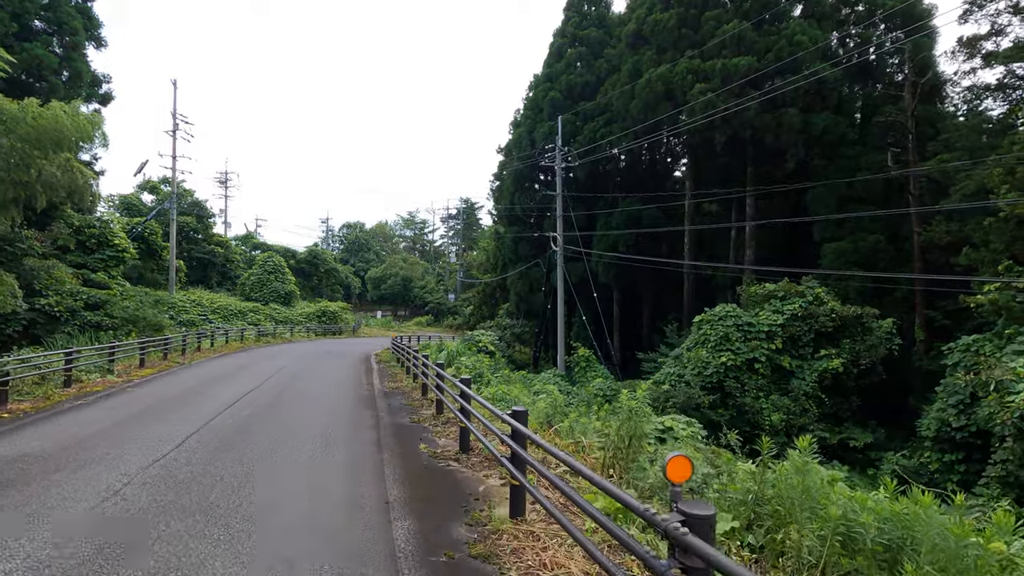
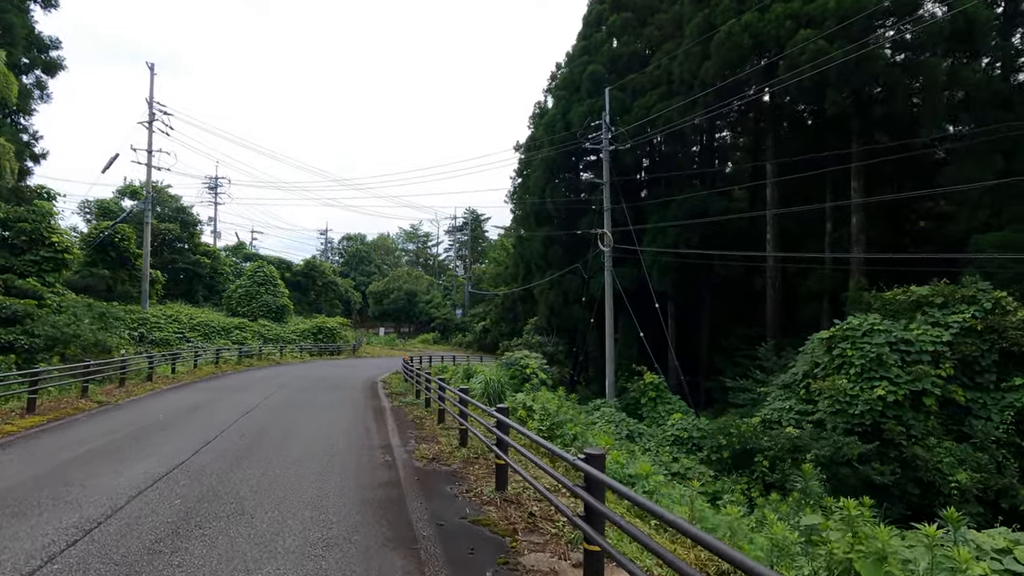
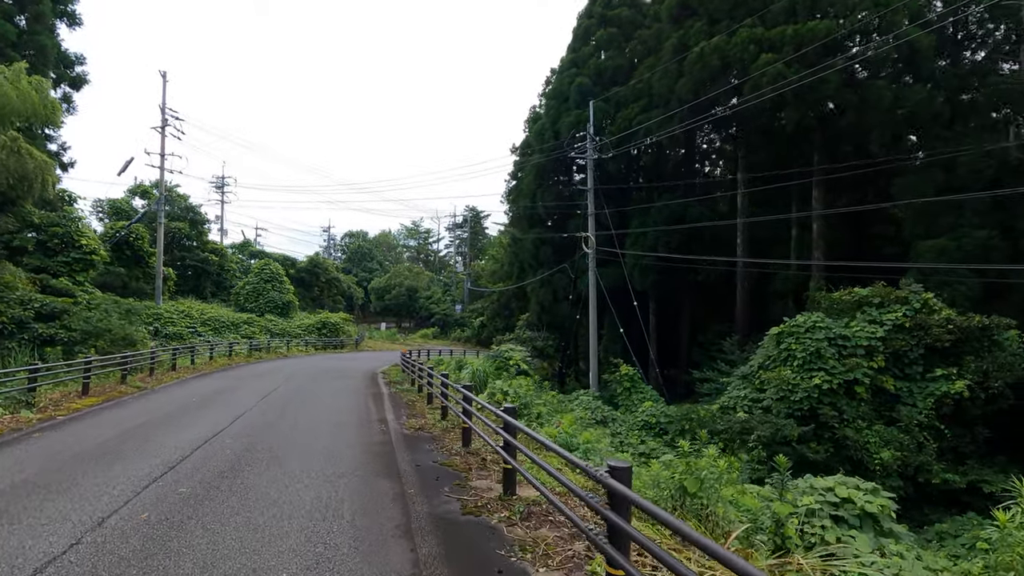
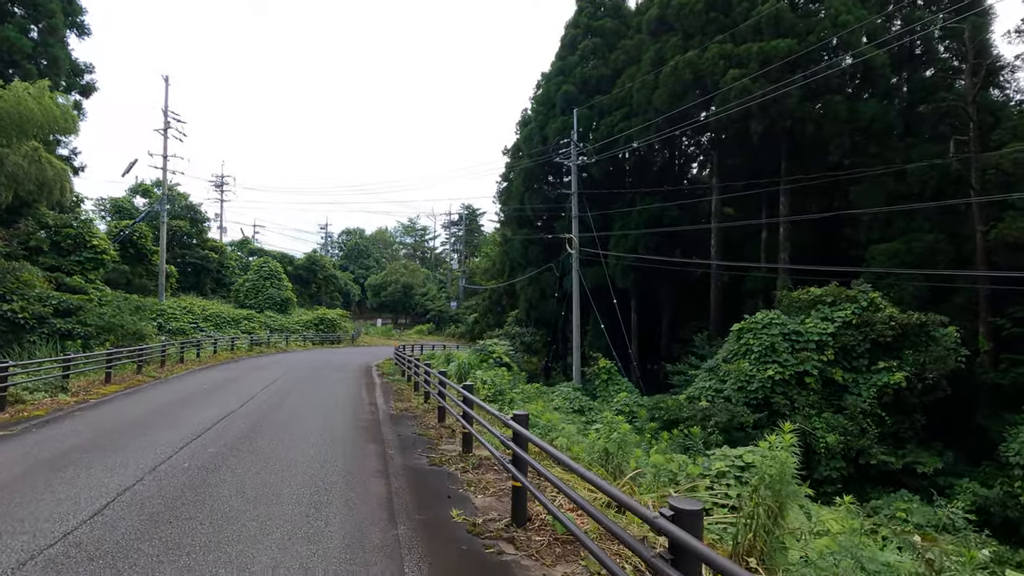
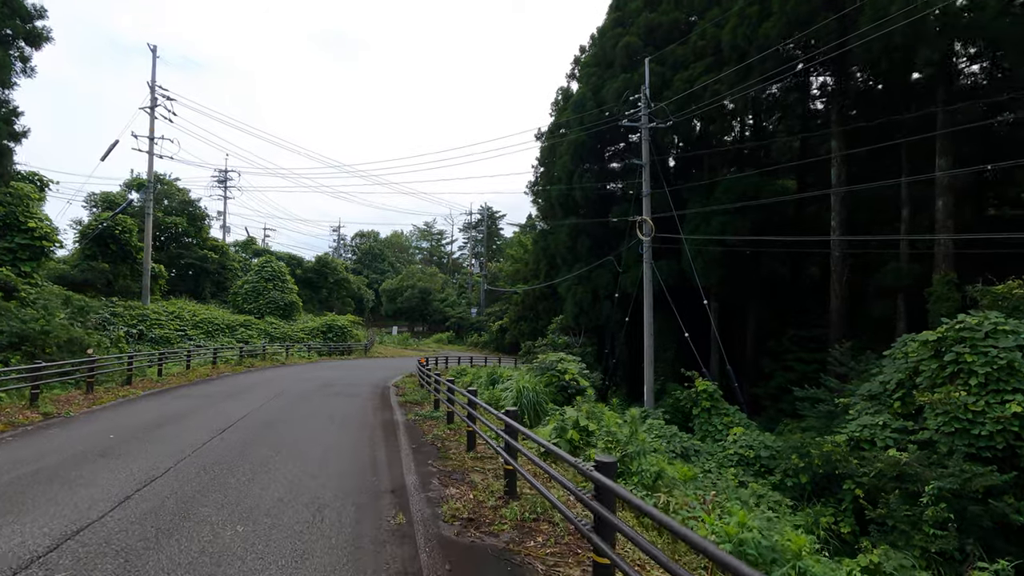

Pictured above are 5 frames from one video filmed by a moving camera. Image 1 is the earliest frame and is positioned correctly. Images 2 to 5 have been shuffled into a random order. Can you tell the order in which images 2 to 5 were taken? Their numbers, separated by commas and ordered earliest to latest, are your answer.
4, 3, 2, 5
